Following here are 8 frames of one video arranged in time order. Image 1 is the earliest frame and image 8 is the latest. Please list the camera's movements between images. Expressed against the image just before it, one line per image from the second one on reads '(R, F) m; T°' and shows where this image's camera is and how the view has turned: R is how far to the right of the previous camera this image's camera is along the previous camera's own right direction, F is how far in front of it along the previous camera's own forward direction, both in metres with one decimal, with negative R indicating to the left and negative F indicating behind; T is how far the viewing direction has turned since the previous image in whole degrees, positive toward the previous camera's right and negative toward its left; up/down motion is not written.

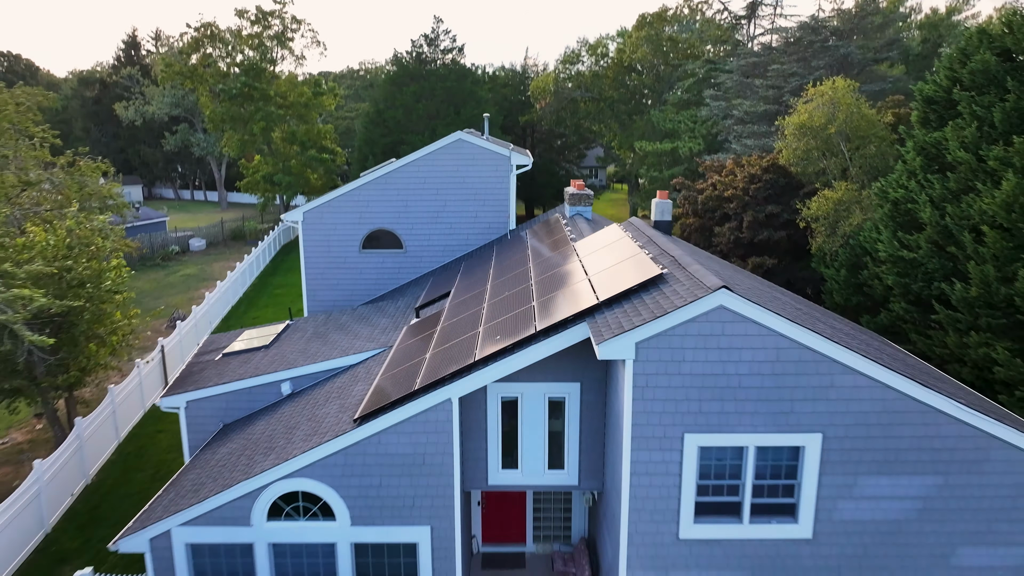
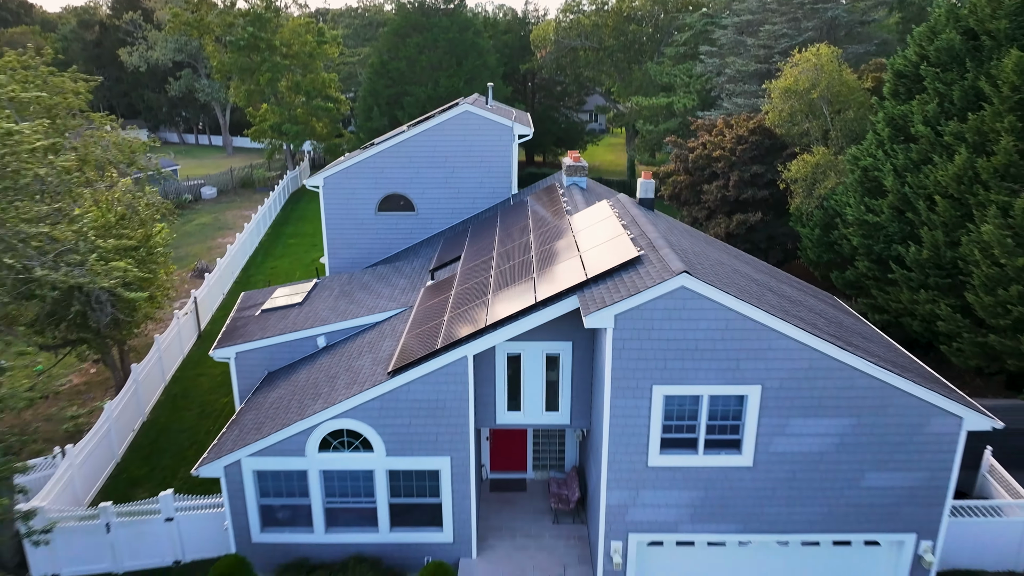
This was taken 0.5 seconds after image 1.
(-0.1, -1.9) m; 0°
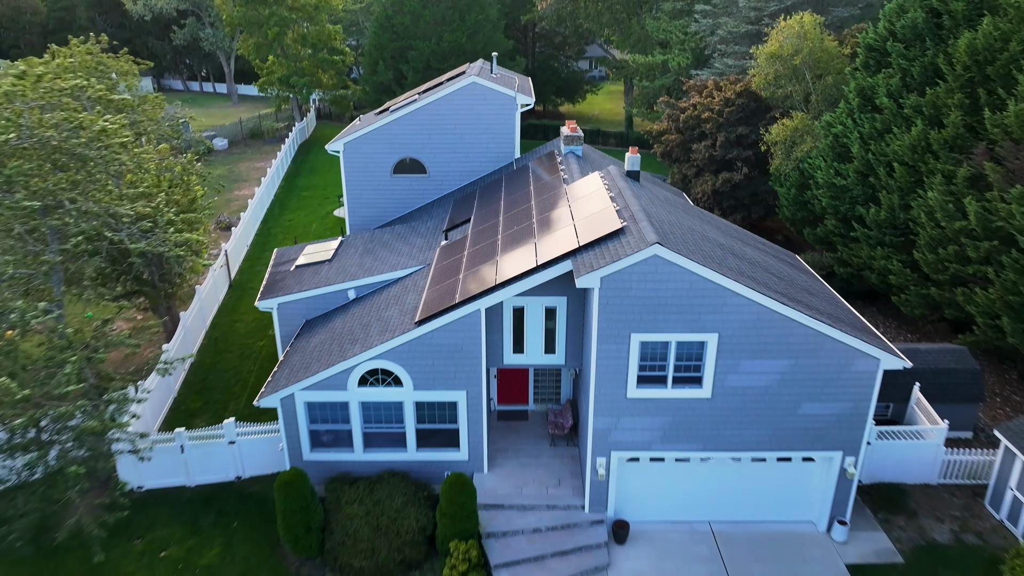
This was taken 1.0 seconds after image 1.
(-0.1, -2.2) m; 0°
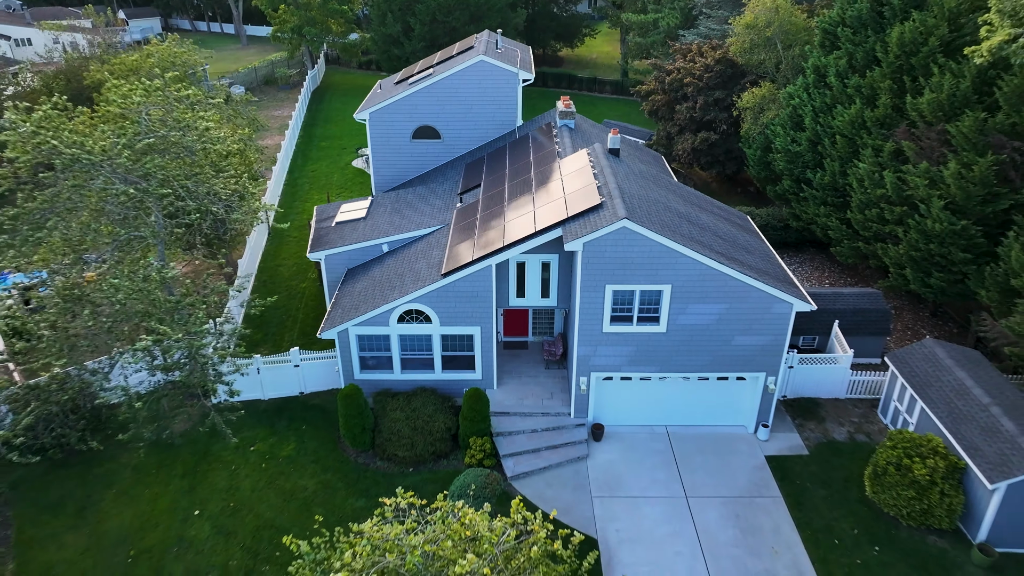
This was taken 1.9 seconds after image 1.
(-0.1, -3.9) m; 0°
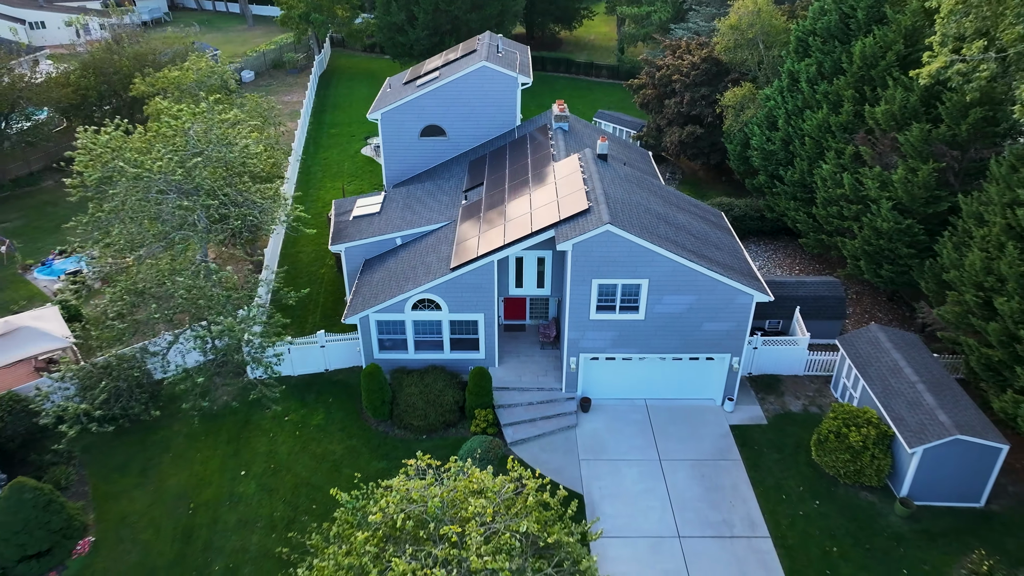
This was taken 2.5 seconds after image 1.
(0.0, -2.5) m; 0°
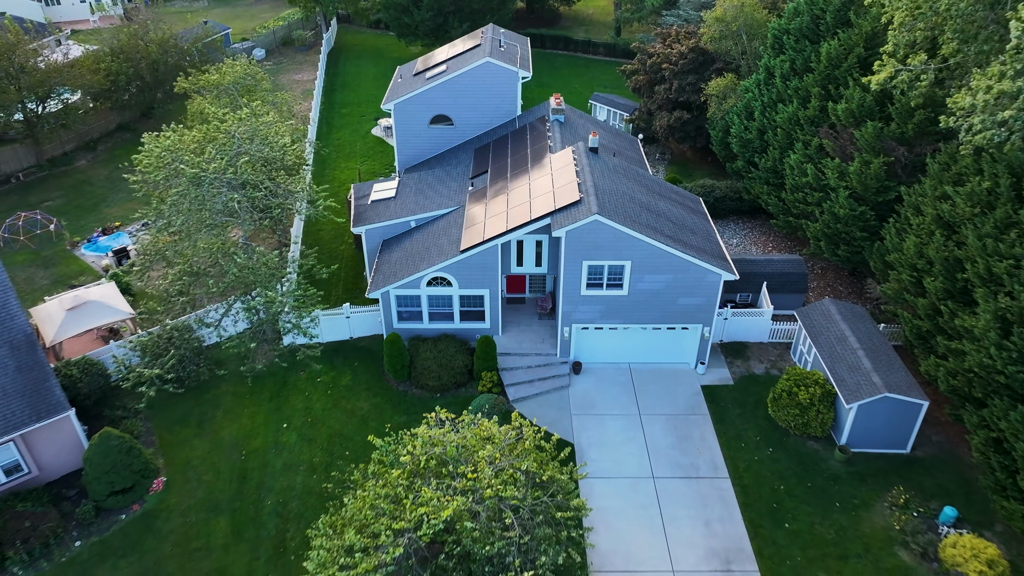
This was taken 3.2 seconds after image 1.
(-0.1, -3.0) m; 0°
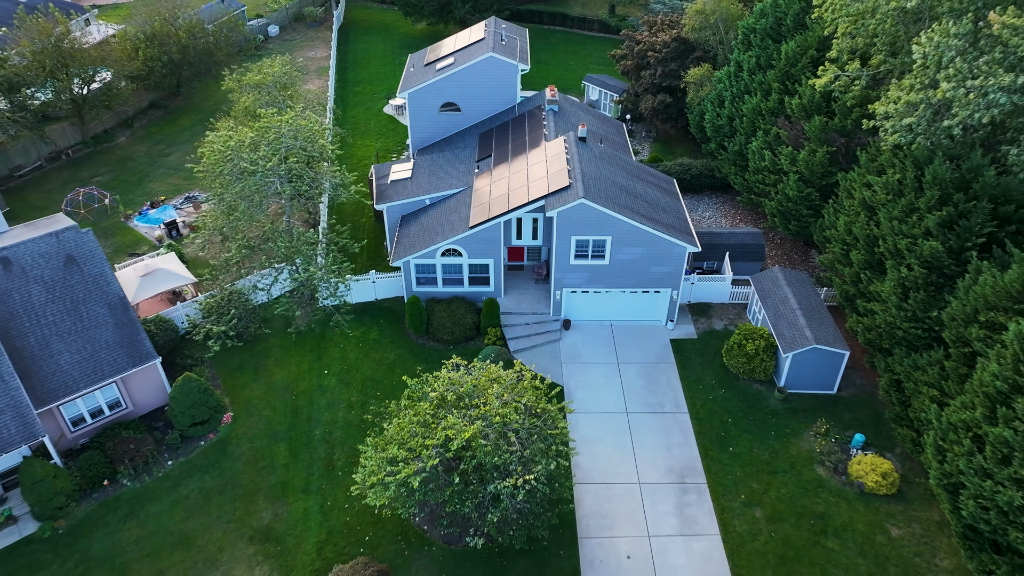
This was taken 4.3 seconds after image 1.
(-0.1, -4.4) m; 0°
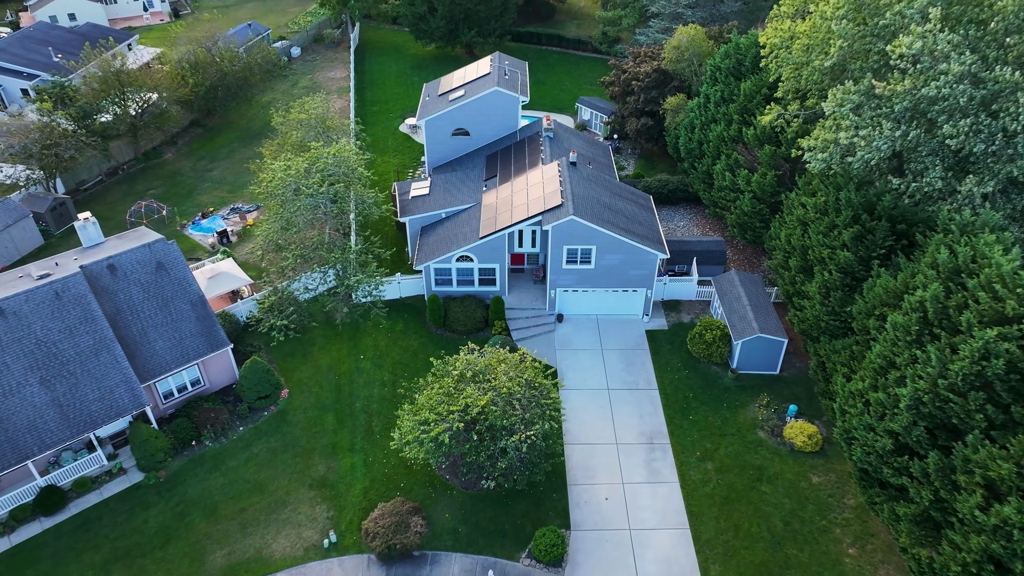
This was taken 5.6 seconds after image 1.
(-0.2, -5.7) m; 0°
